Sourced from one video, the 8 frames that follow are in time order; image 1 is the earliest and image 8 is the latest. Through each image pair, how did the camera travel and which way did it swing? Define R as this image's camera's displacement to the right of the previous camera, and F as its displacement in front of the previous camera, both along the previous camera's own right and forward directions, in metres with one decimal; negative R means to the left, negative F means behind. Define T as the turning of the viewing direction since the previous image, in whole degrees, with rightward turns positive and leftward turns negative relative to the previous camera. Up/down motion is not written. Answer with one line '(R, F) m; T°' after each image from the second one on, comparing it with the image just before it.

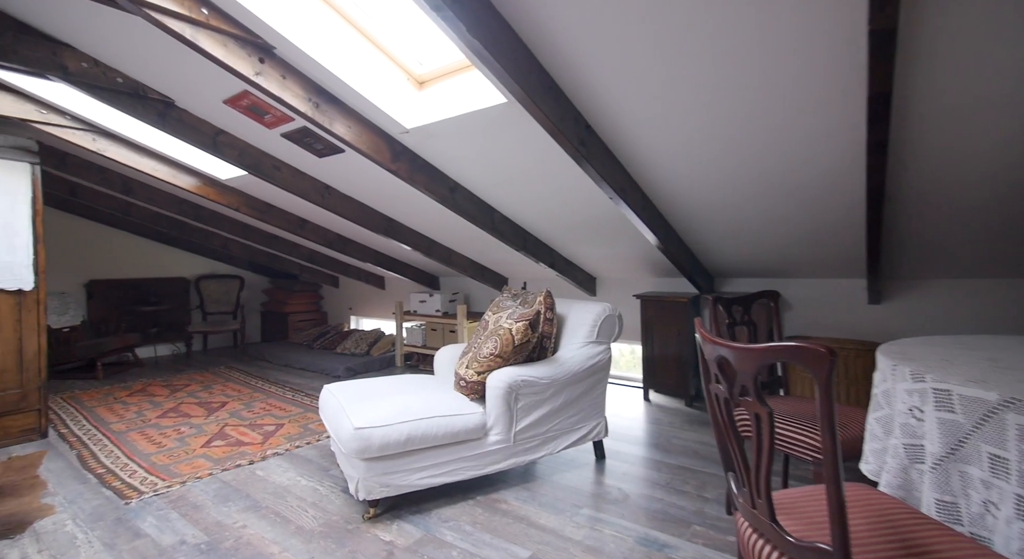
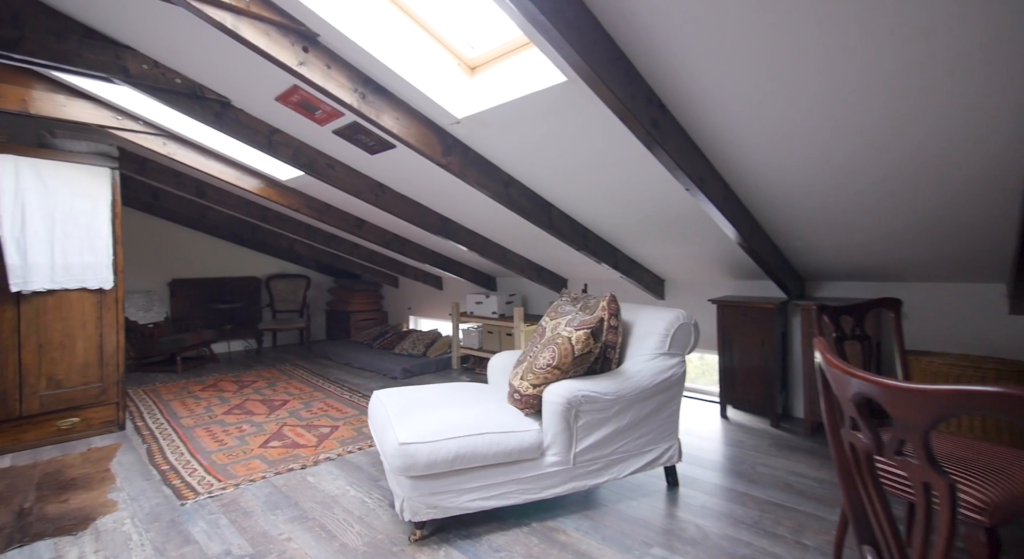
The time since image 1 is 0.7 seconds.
(0.0, +0.2) m; -7°
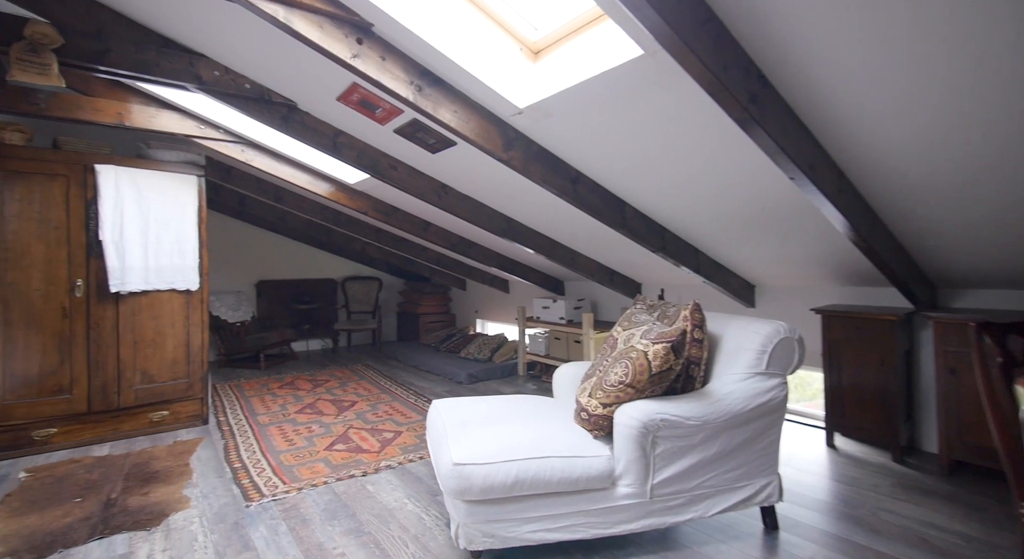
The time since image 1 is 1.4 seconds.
(0.0, +0.2) m; -8°
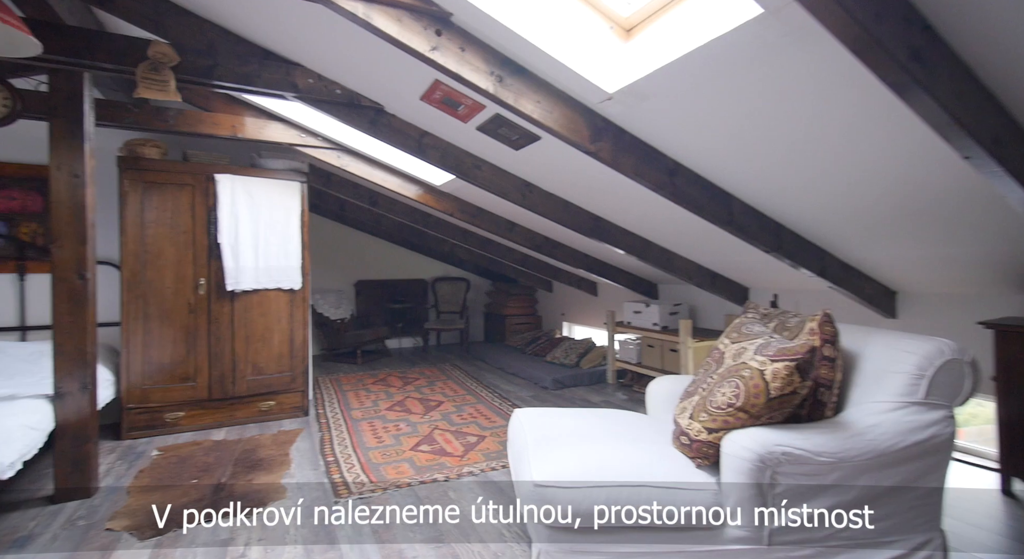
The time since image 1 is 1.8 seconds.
(0.0, +0.1) m; -10°
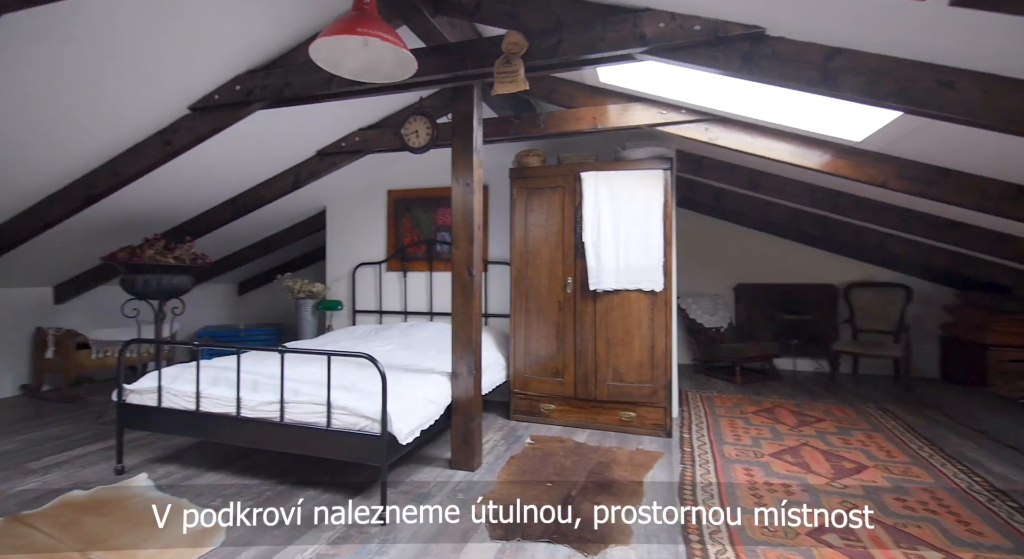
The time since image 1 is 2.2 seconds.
(-0.1, +0.7) m; -43°
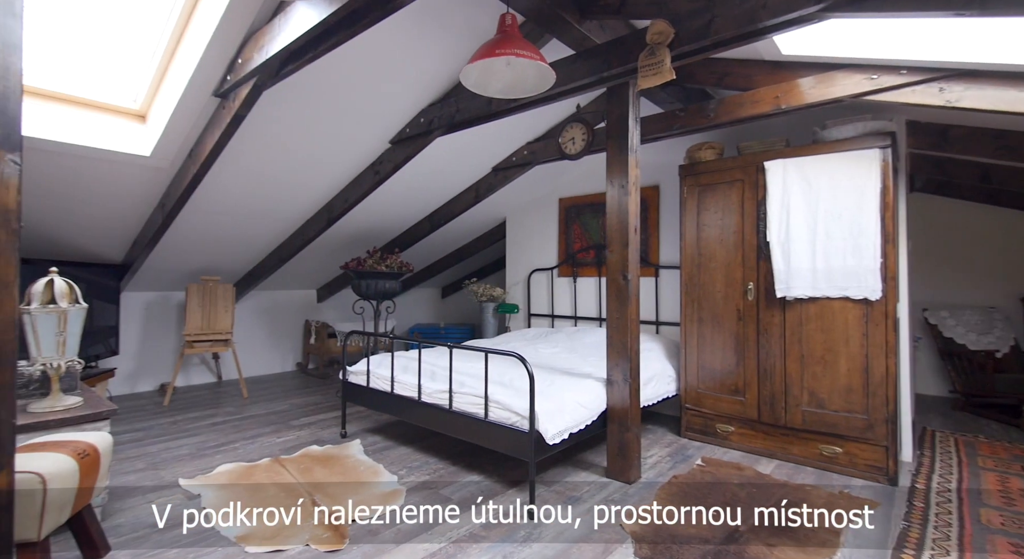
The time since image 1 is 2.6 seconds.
(+0.3, +0.1) m; -24°
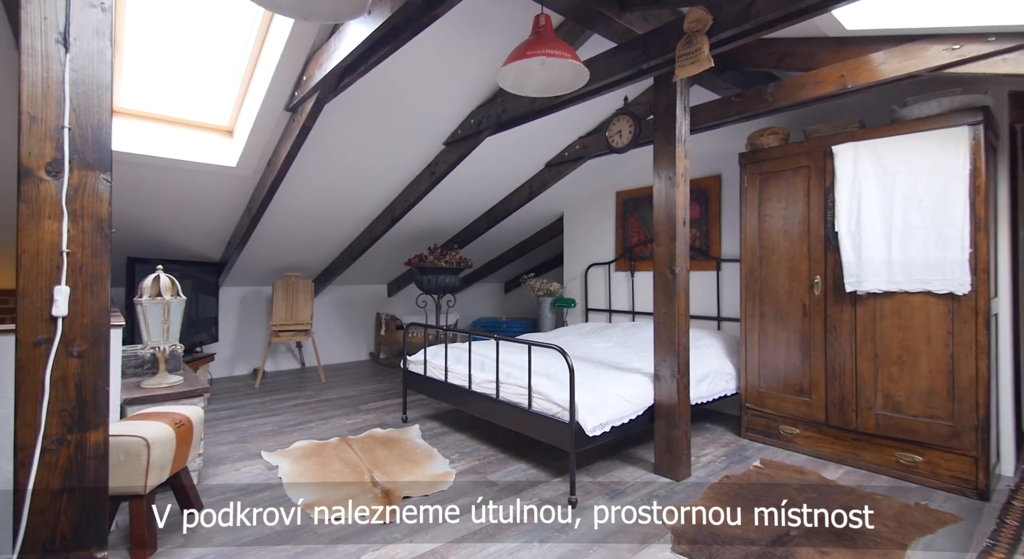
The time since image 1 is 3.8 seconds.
(+0.2, -0.1) m; -9°
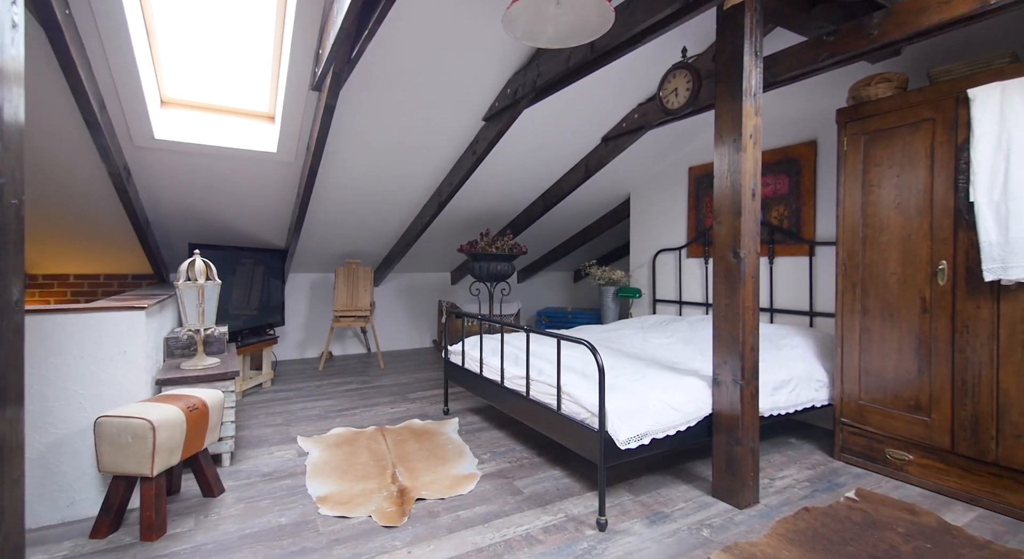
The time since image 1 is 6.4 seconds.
(+0.3, +0.3) m; -11°
